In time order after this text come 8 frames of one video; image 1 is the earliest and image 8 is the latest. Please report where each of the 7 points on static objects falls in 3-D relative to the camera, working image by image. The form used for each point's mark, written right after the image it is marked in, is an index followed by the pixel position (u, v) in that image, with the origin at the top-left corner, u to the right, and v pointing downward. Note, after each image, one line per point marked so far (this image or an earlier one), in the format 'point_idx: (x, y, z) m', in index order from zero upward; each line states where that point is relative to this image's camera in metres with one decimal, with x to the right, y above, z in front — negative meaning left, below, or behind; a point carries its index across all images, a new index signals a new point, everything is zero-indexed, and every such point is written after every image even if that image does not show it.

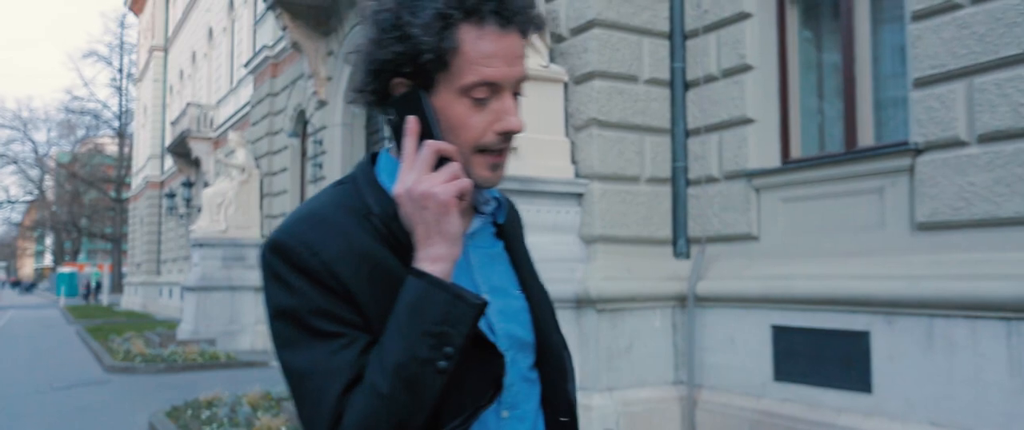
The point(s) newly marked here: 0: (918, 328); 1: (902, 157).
0: (+2.5, -0.7, +4.9) m
1: (+2.5, +0.4, +5.2) m
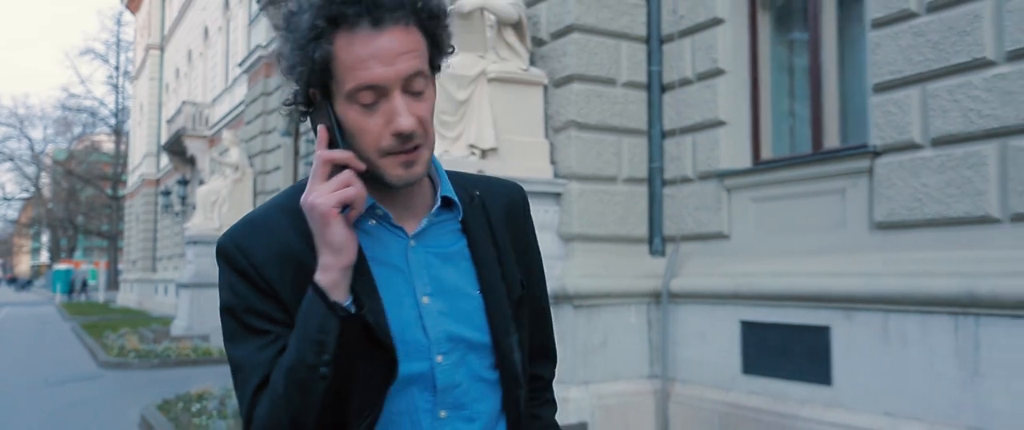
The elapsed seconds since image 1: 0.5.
0: (+2.3, -0.7, +5.2) m
1: (+2.3, +0.4, +5.5) m
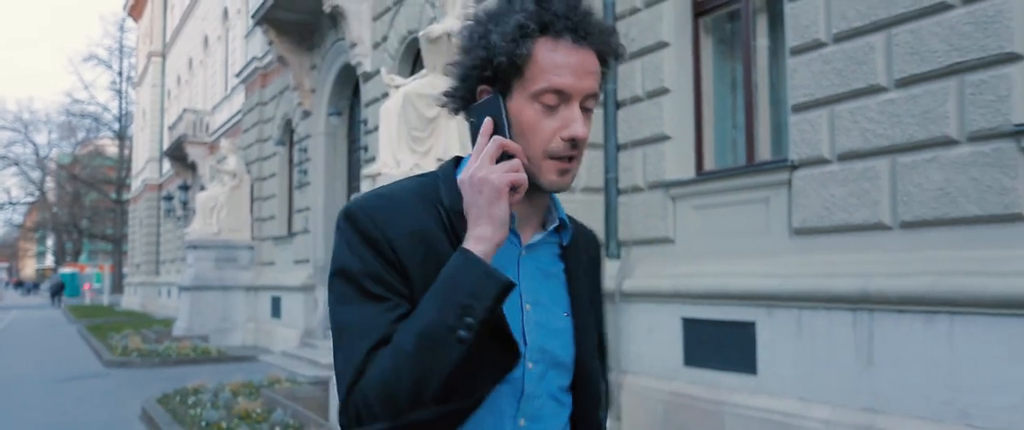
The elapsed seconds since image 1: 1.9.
0: (+2.0, -0.7, +5.8) m
1: (+2.0, +0.3, +6.1) m
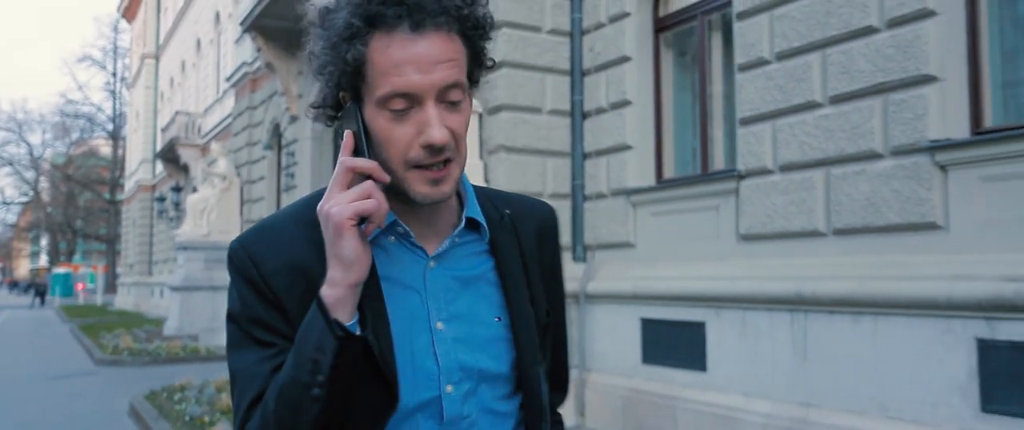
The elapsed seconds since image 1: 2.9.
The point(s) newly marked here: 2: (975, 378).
0: (+1.7, -0.8, +6.2) m
1: (+1.7, +0.3, +6.5) m
2: (+2.6, -0.9, +4.6) m
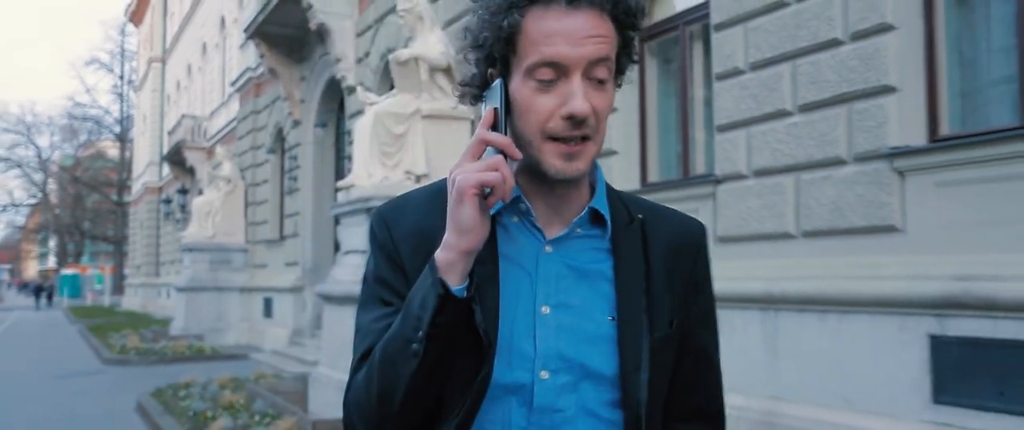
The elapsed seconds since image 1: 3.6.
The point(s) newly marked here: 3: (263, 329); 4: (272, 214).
0: (+1.6, -0.8, +6.5) m
1: (+1.6, +0.3, +6.8) m
2: (+2.5, -0.9, +4.9) m
3: (-5.0, -2.3, +16.2) m
4: (-4.9, 0.0, +16.6) m
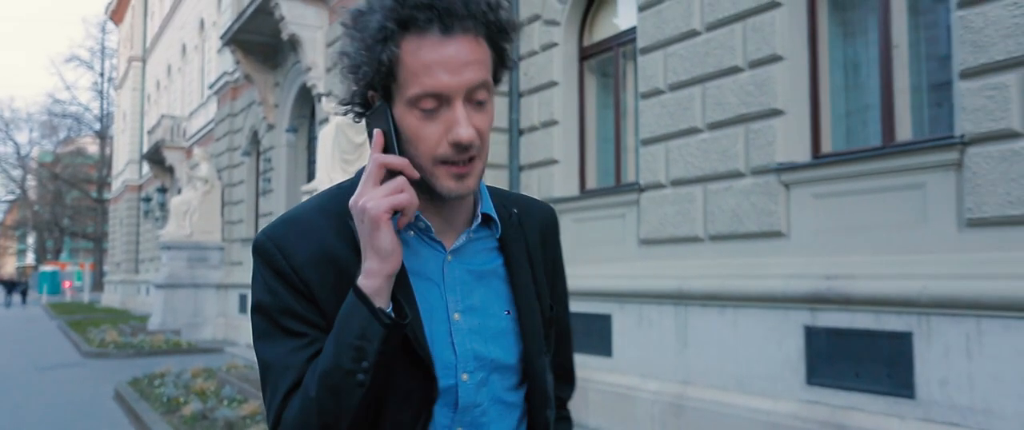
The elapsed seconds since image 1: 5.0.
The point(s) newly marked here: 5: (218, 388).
0: (+1.1, -0.9, +7.3) m
1: (+1.1, +0.2, +7.6) m
2: (+2.1, -1.0, +5.7) m
3: (-5.7, -2.3, +16.8) m
4: (-5.6, 0.0, +17.2) m
5: (-3.3, -1.9, +9.0) m
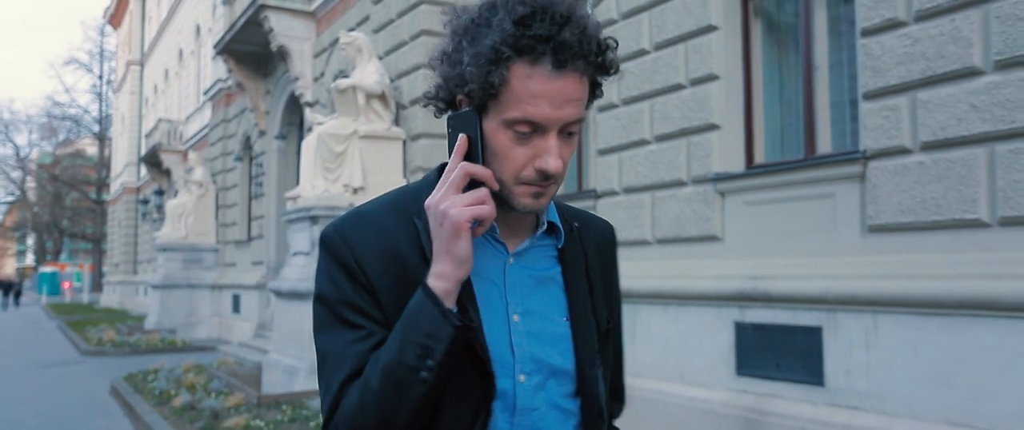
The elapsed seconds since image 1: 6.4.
0: (+0.8, -0.9, +7.8) m
1: (+0.8, +0.2, +8.1) m
2: (+1.7, -1.0, +6.3) m
3: (-6.0, -2.3, +17.4) m
4: (-5.9, 0.0, +17.8) m
5: (-3.6, -2.0, +9.5) m
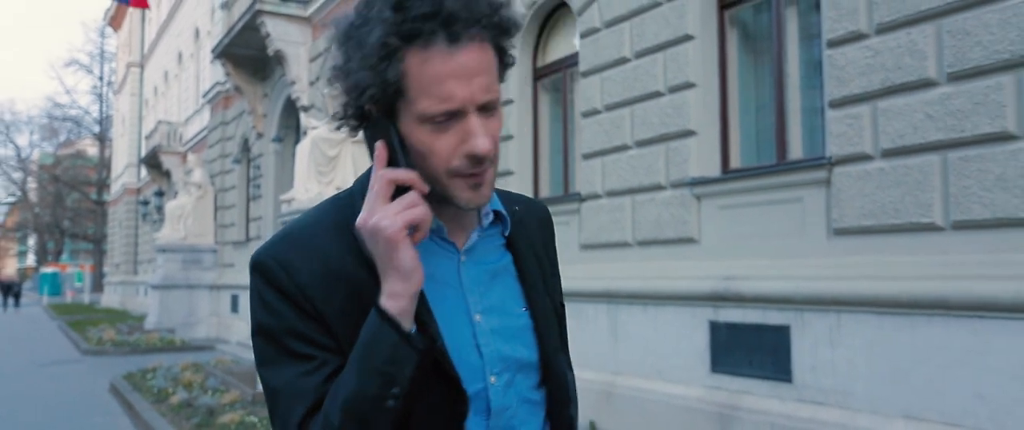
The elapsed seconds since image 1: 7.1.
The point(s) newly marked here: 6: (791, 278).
0: (+0.6, -0.9, +8.1) m
1: (+0.7, +0.1, +8.4) m
2: (+1.6, -1.1, +6.5) m
3: (-6.1, -2.4, +17.6) m
4: (-6.1, -0.1, +18.0) m
5: (-3.7, -2.0, +9.8) m
6: (+2.0, -0.5, +5.8) m
